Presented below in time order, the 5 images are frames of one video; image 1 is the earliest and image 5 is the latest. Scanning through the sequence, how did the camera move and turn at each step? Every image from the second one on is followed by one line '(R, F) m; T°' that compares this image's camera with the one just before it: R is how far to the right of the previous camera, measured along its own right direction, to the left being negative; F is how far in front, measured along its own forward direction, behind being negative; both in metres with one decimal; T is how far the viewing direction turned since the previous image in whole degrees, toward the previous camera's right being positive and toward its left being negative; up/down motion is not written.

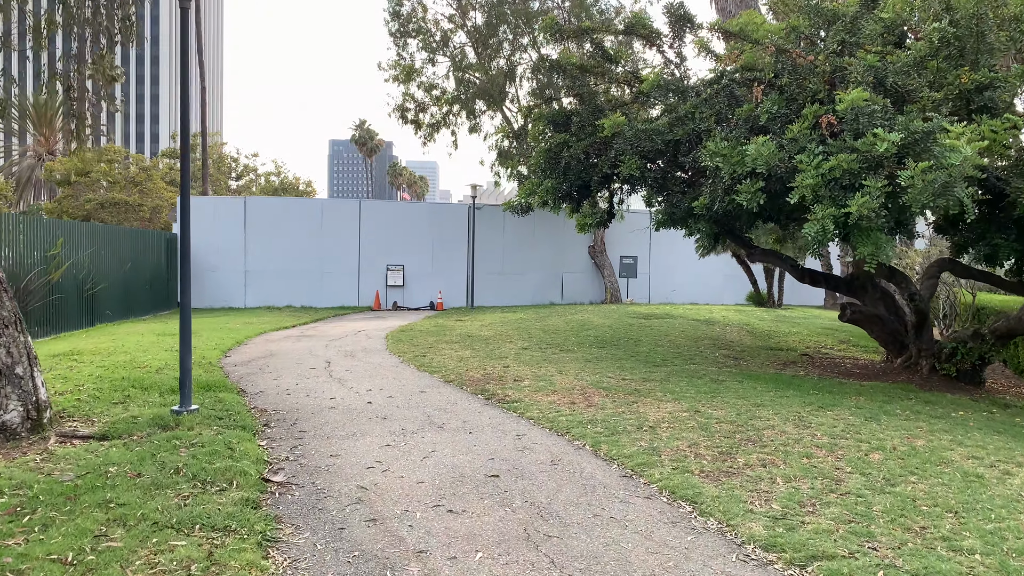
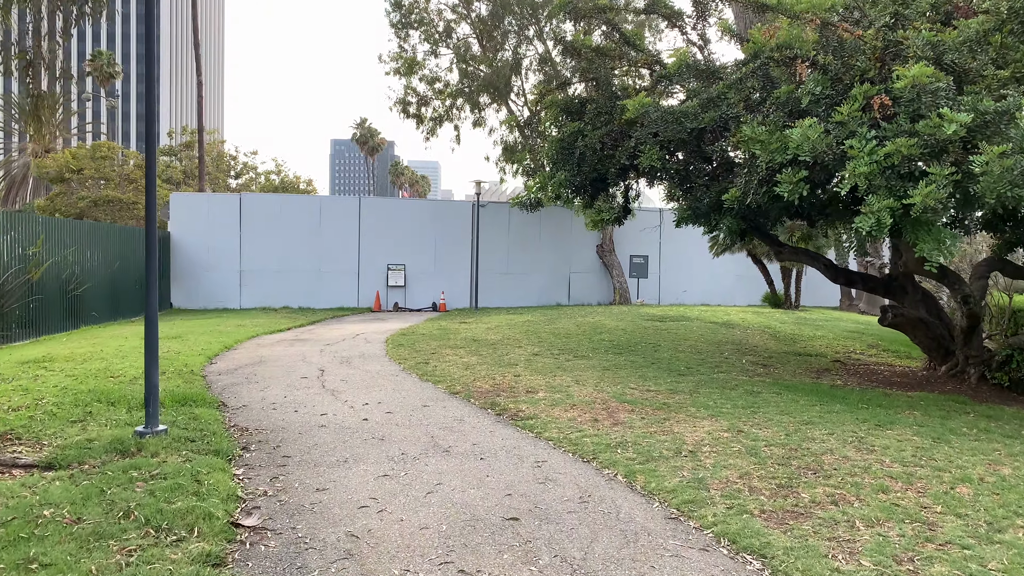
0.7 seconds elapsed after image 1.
(-0.1, +0.9) m; 0°
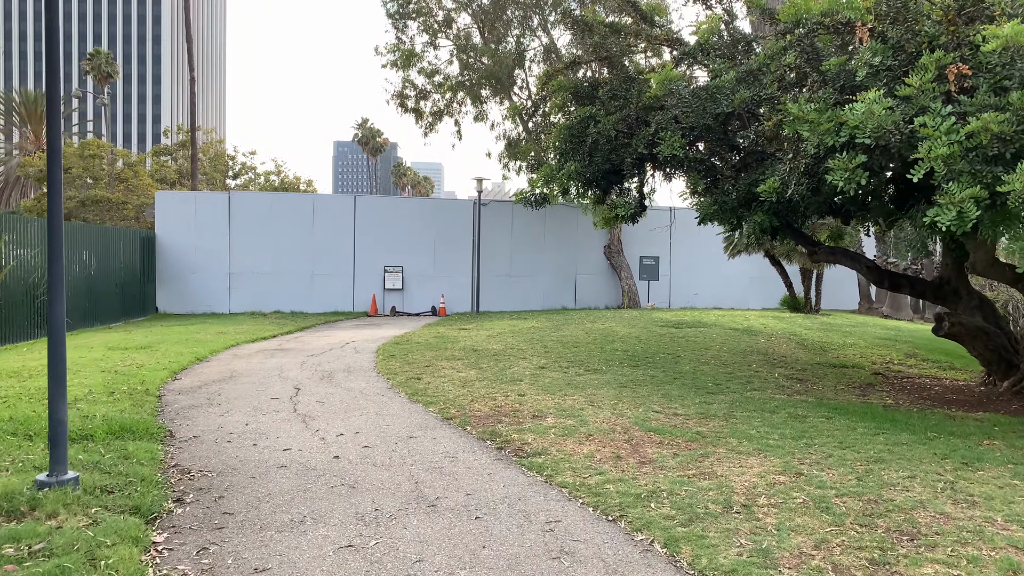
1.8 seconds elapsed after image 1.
(0.0, +1.1) m; 0°
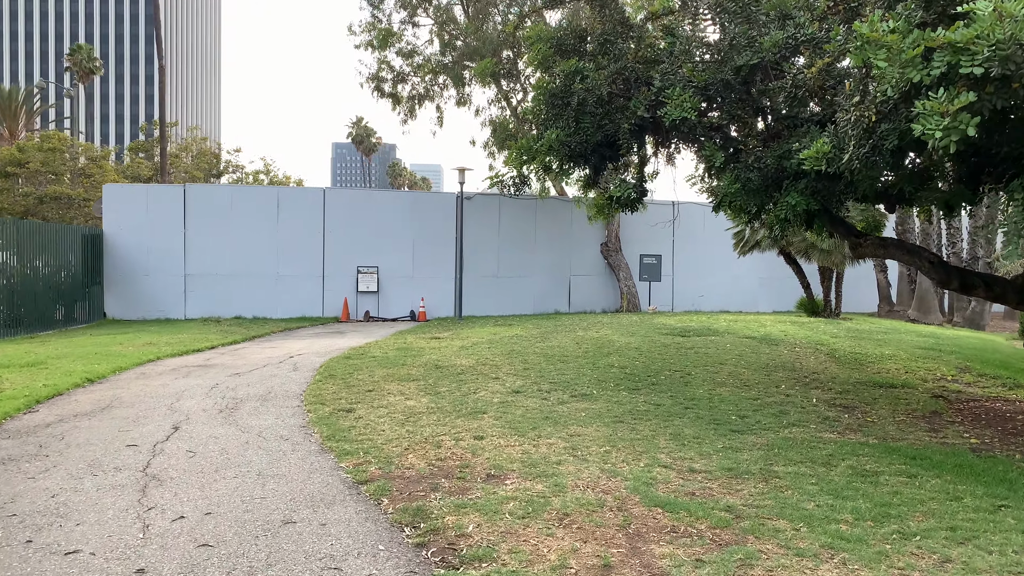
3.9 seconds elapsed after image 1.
(+0.3, +2.0) m; 0°
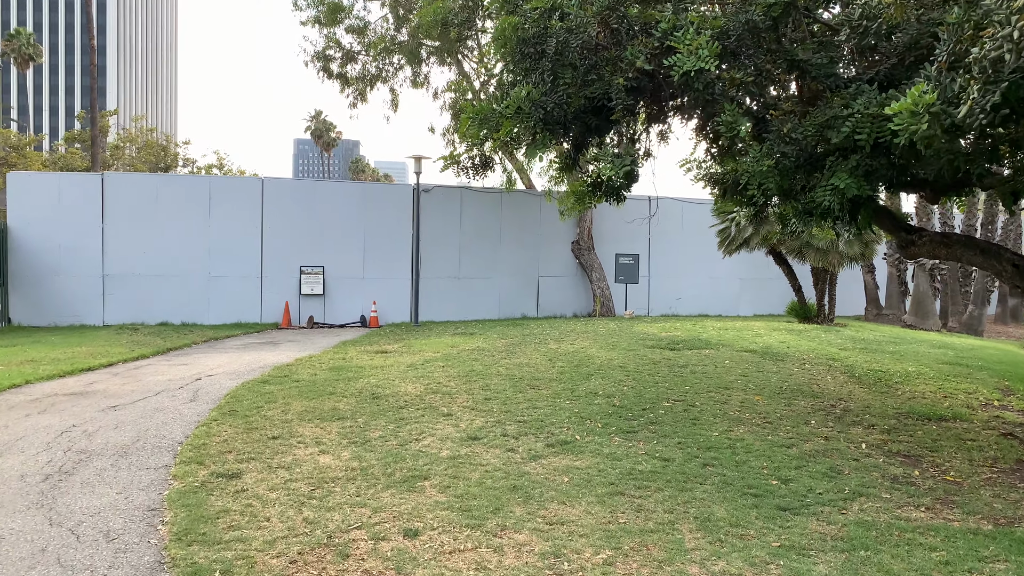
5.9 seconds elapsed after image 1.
(+0.1, +1.9) m; +2°
